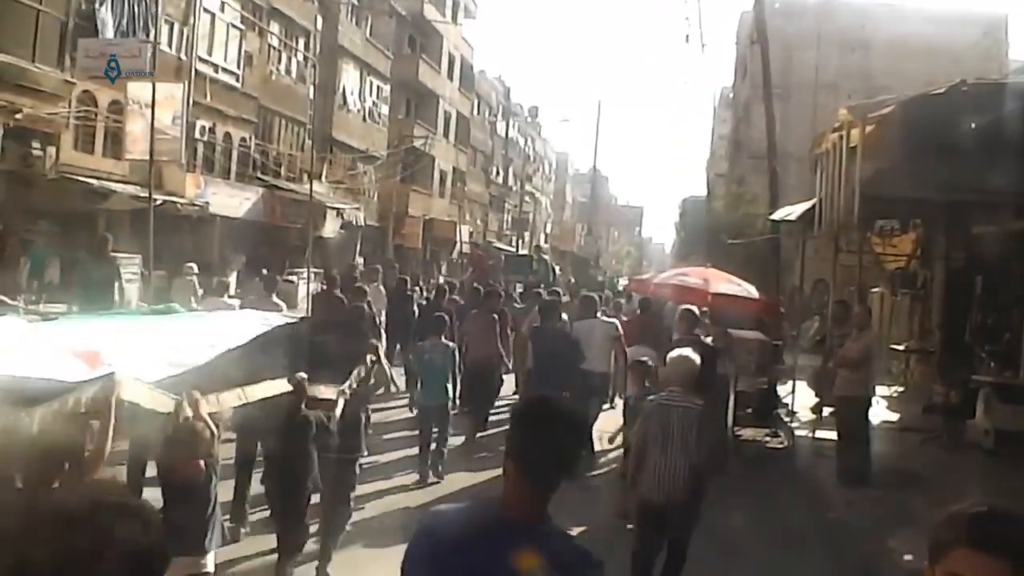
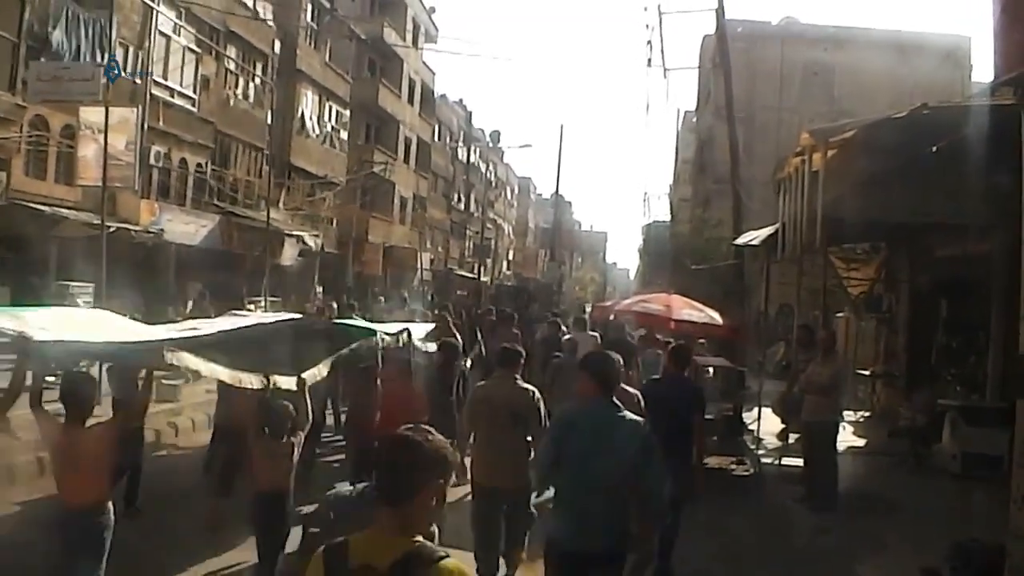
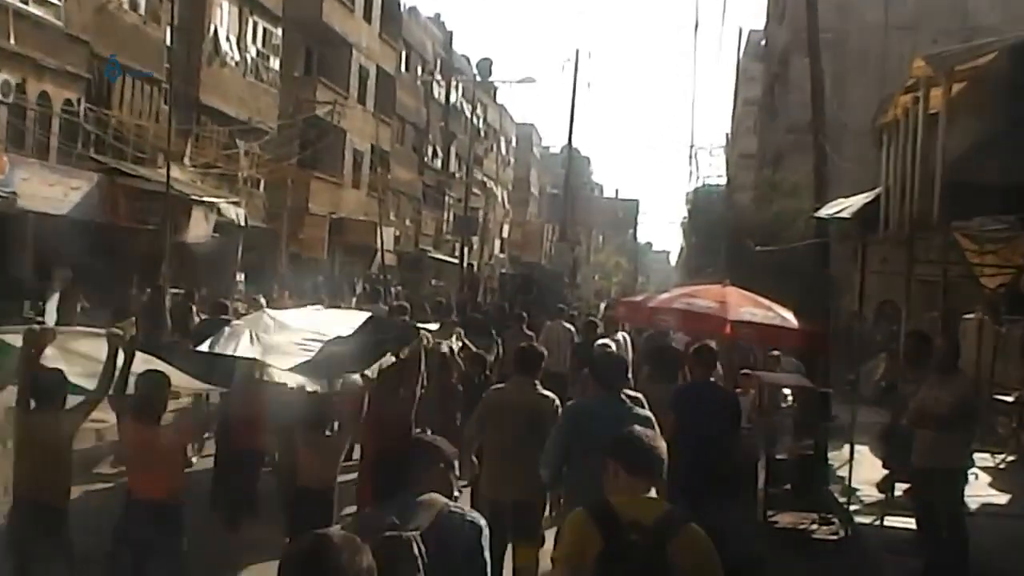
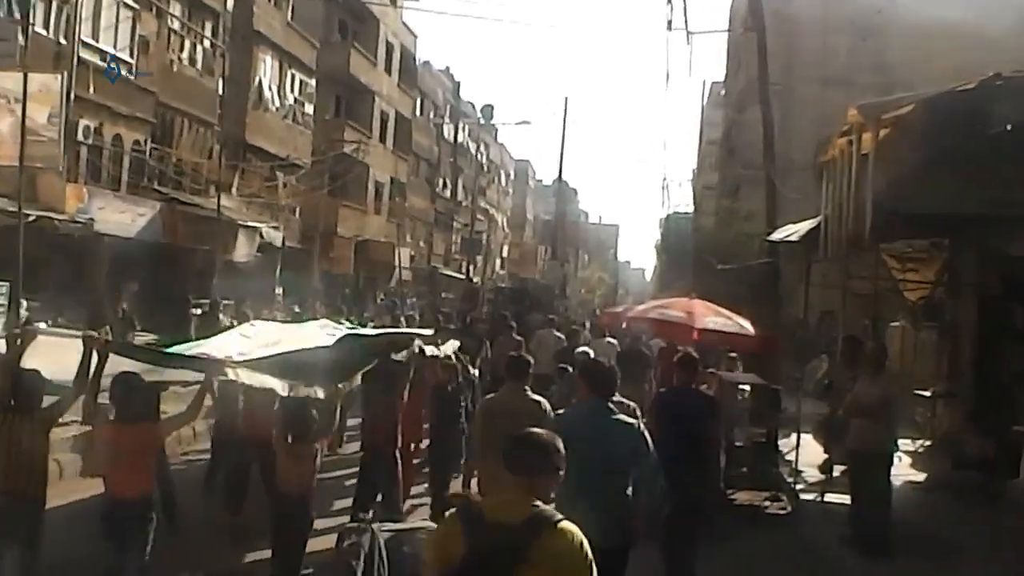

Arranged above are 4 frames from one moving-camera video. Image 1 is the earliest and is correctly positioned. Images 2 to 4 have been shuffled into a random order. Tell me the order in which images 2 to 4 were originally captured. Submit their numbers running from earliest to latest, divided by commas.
2, 4, 3
